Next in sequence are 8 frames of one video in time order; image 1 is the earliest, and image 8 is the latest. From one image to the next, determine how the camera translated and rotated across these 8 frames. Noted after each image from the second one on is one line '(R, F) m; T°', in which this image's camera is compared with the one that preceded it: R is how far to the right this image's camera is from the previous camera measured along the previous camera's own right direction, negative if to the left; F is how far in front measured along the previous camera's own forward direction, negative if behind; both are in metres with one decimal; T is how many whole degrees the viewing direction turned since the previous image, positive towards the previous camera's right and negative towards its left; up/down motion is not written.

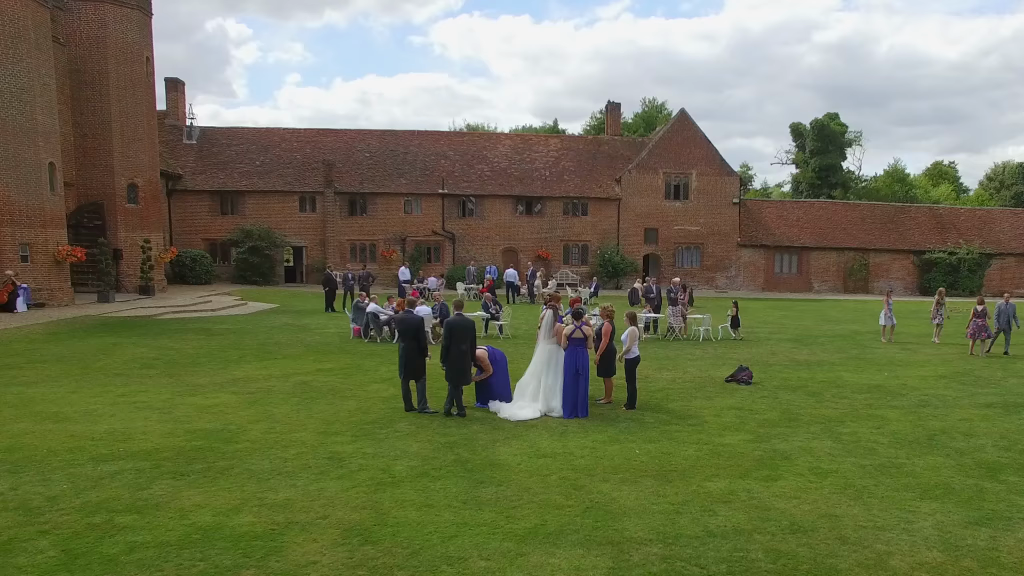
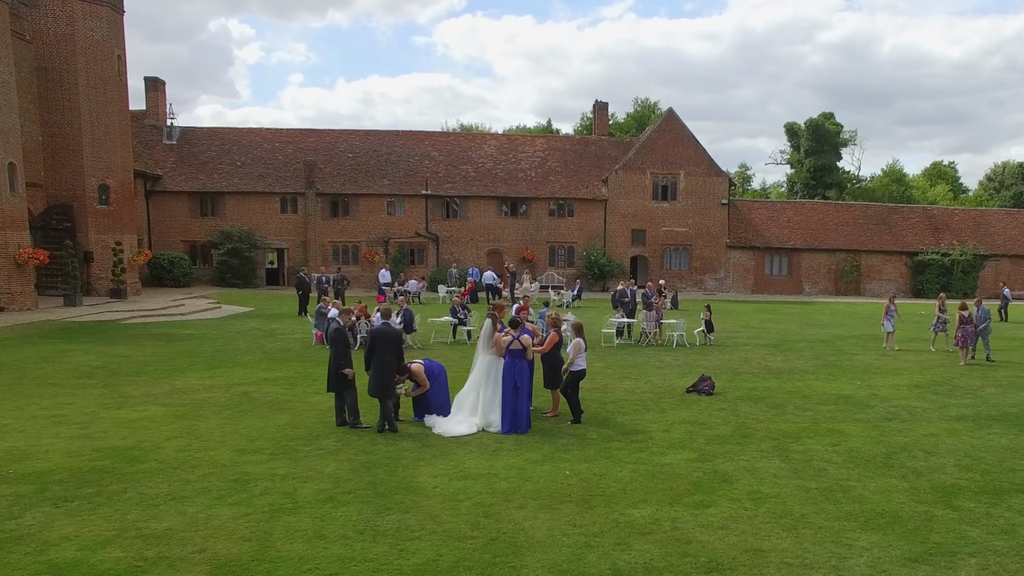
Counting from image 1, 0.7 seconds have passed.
(+0.7, +0.6) m; 0°
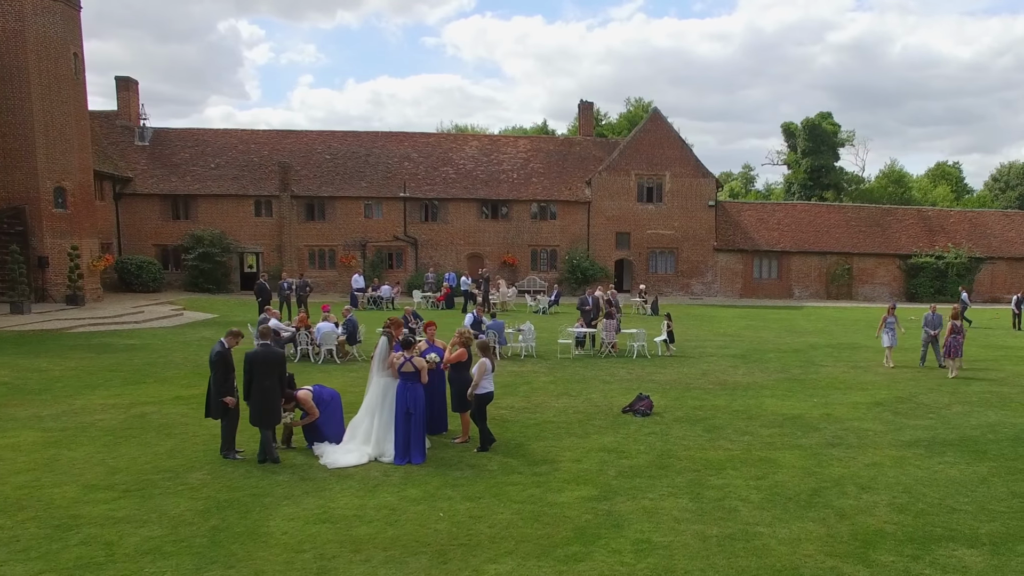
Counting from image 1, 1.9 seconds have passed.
(+1.1, +1.0) m; -1°
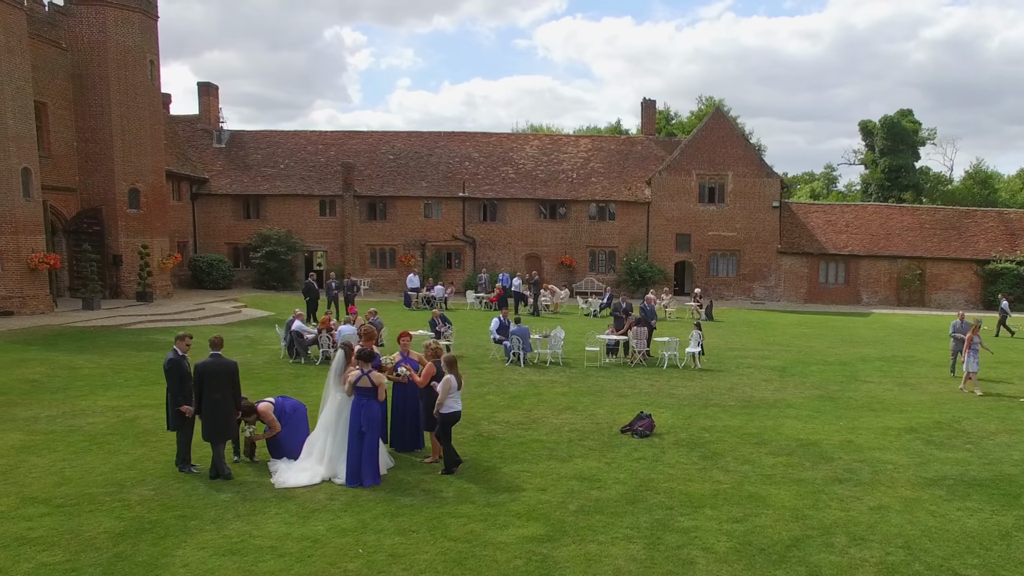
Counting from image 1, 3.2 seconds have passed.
(+1.0, +0.9) m; -5°
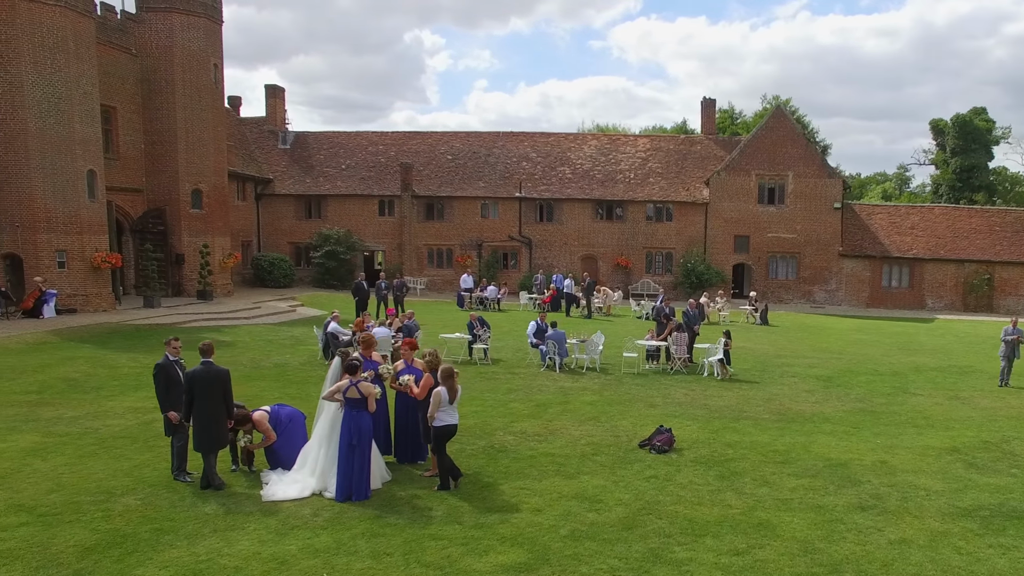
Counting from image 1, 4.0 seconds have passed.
(+0.6, +0.5) m; -4°
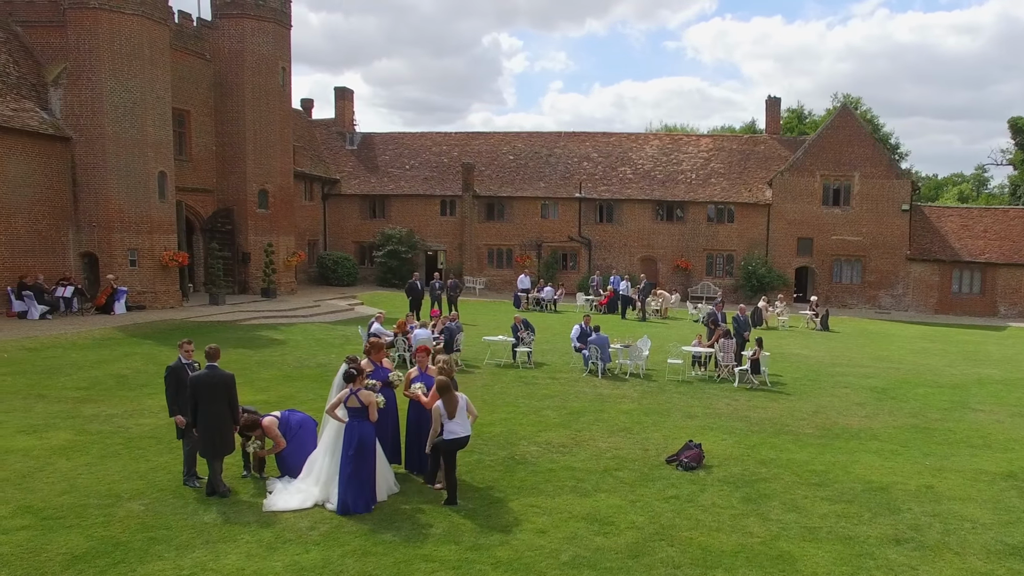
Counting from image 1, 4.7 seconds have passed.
(+0.5, +0.4) m; -4°
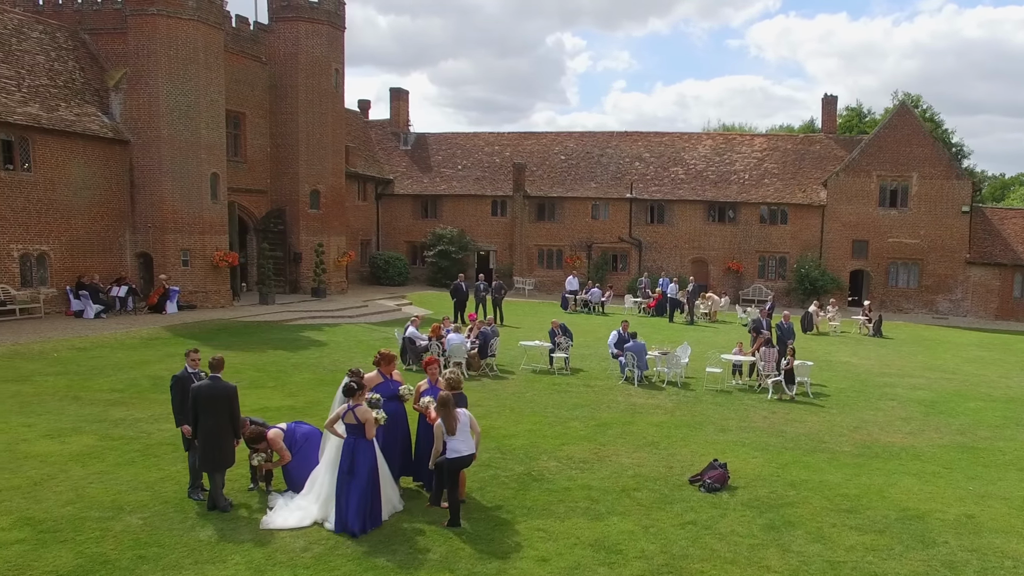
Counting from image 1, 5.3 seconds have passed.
(+0.4, +0.4) m; -4°
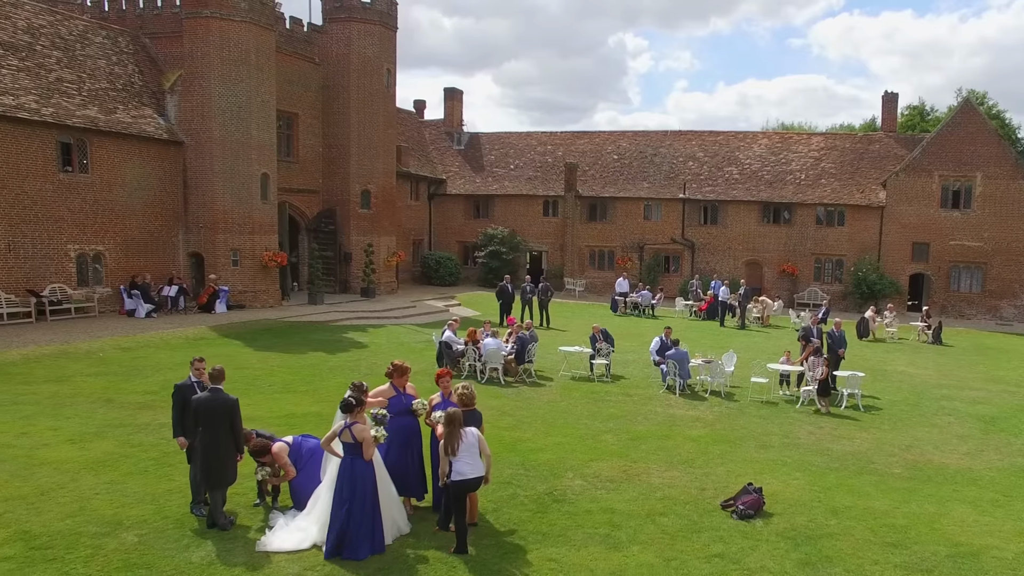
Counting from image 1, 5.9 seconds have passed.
(+0.3, +0.5) m; -3°
